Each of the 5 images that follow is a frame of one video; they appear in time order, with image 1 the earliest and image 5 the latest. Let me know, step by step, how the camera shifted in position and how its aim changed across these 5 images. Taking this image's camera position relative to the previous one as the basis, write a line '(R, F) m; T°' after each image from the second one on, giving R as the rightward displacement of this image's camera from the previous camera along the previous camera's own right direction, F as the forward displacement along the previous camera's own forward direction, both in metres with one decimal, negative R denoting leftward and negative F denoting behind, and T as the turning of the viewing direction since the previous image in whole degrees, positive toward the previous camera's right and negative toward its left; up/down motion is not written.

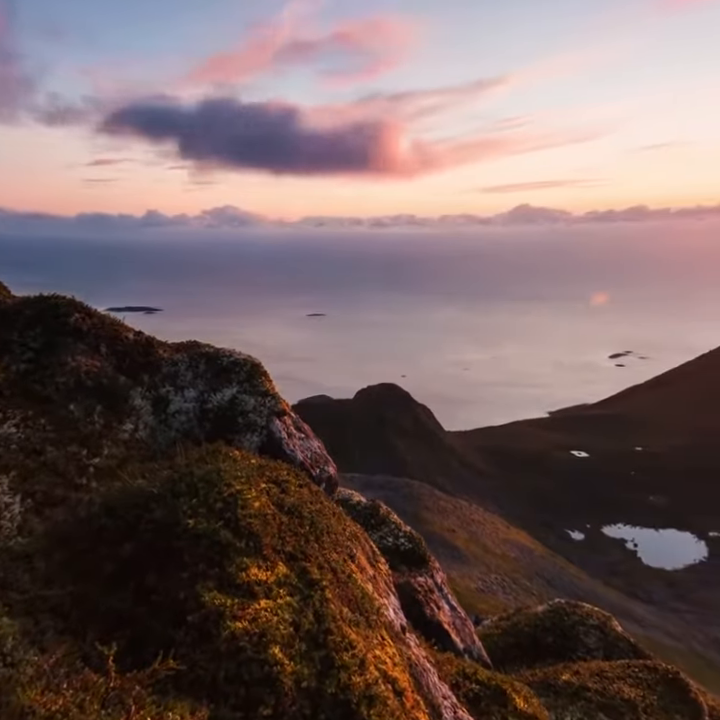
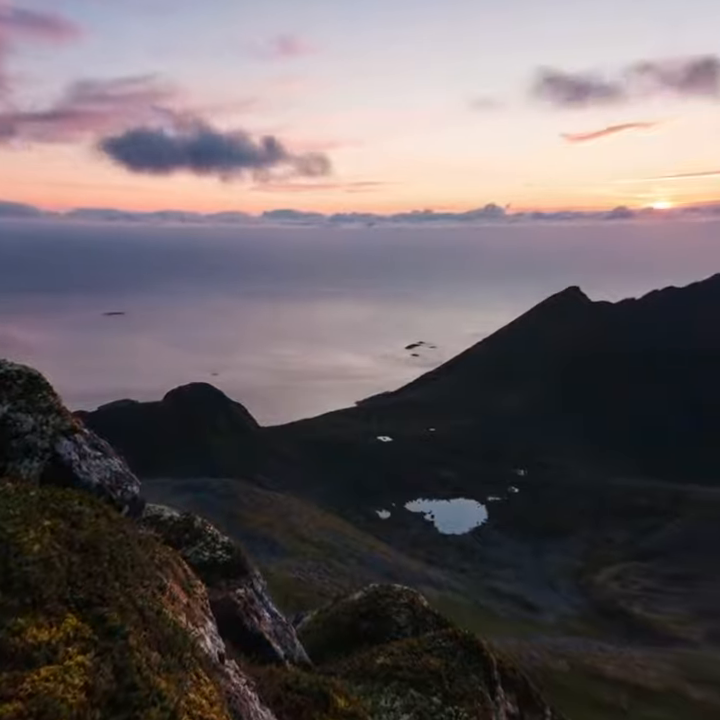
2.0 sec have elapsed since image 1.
(0.0, +0.5) m; +15°
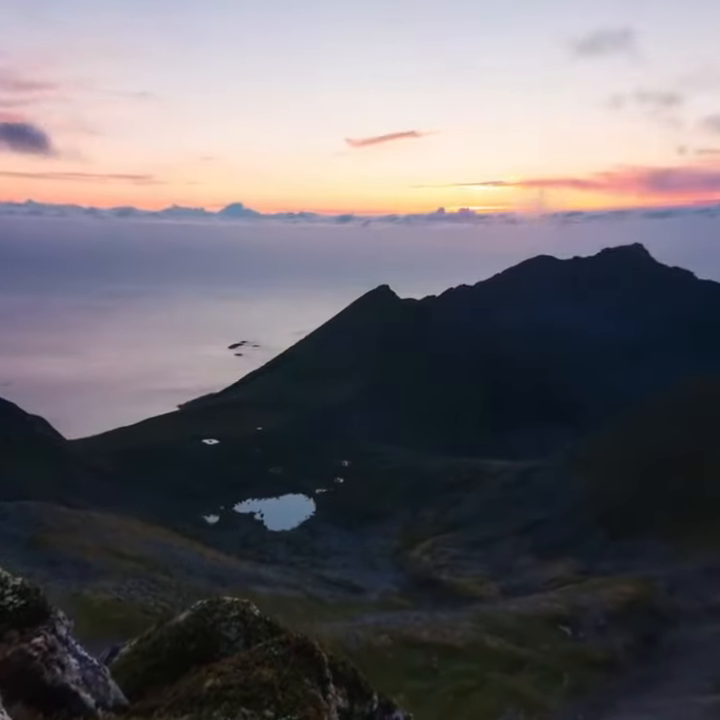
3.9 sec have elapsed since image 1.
(+1.5, -0.9) m; +14°
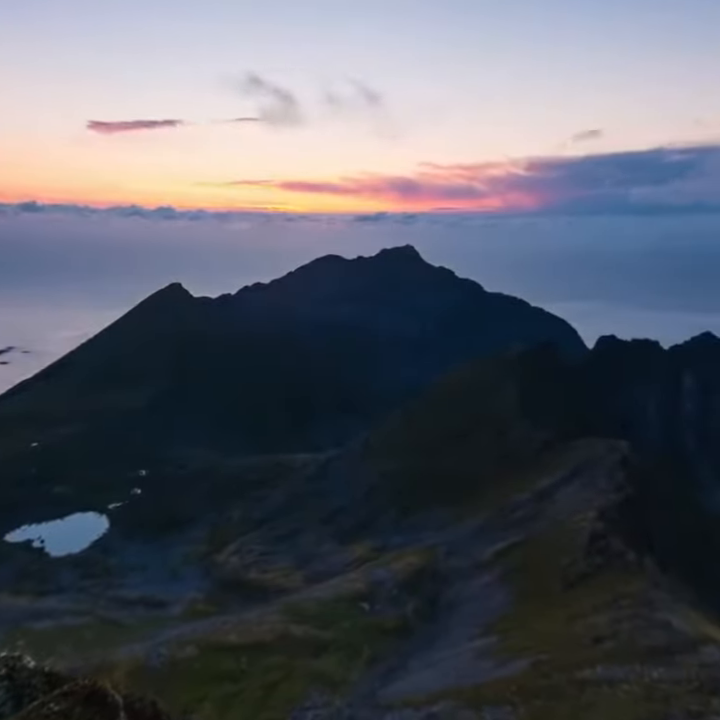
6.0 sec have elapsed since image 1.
(+0.6, -0.6) m; +16°
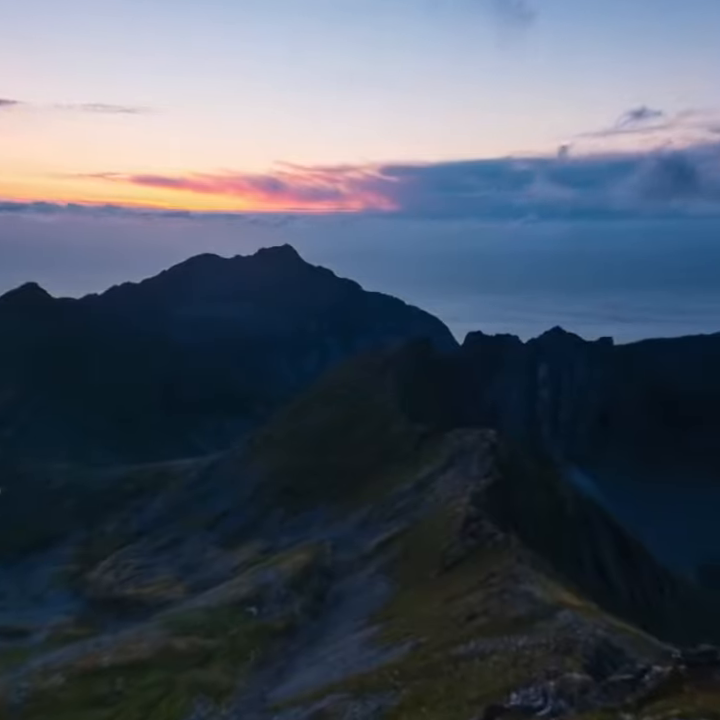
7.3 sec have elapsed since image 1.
(+0.4, +0.8) m; +10°
